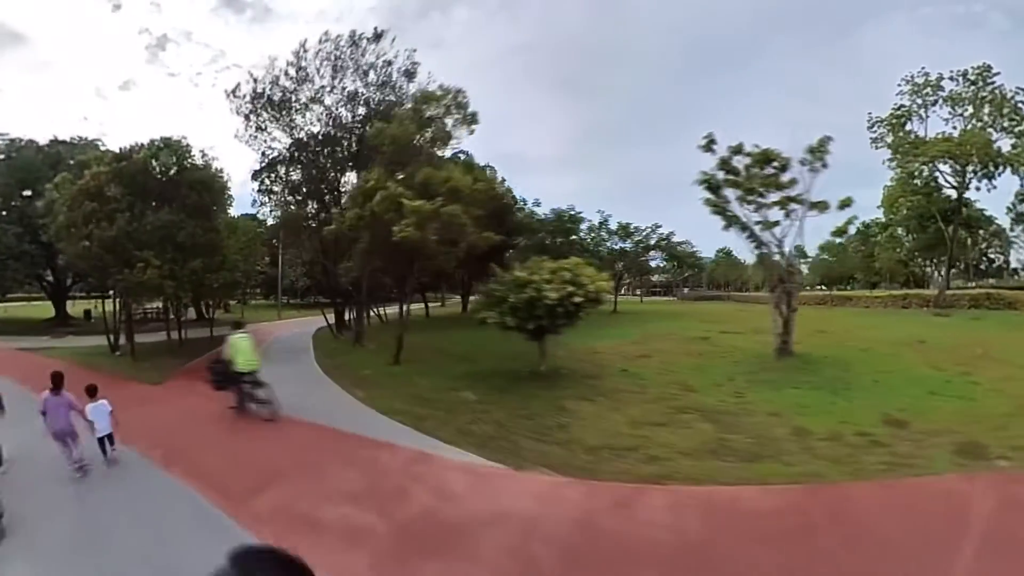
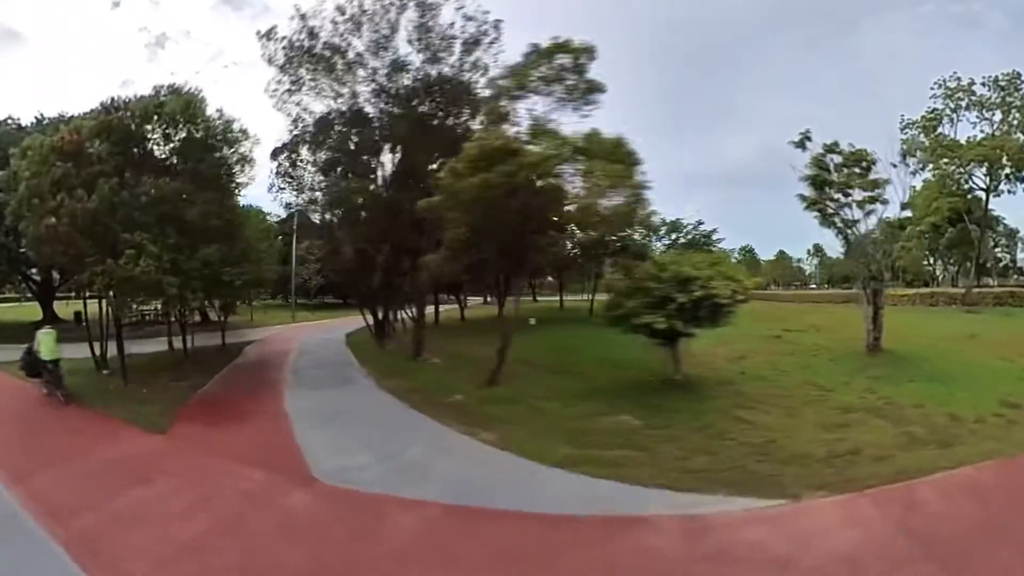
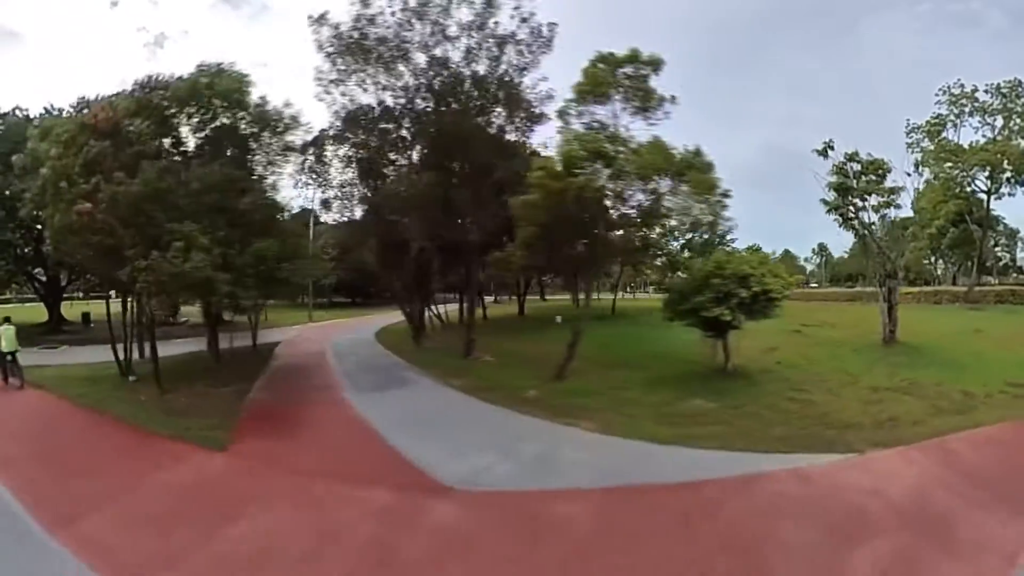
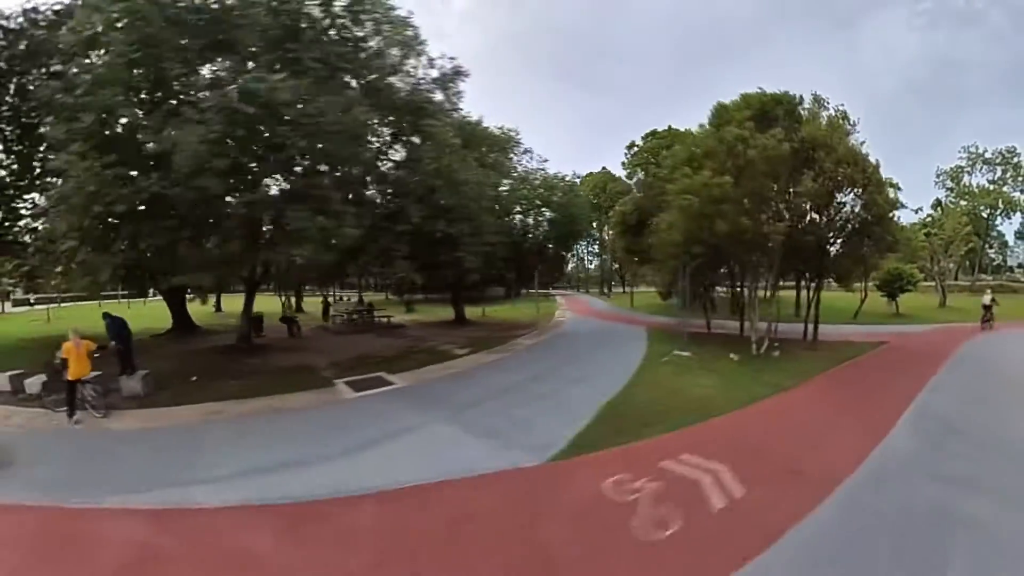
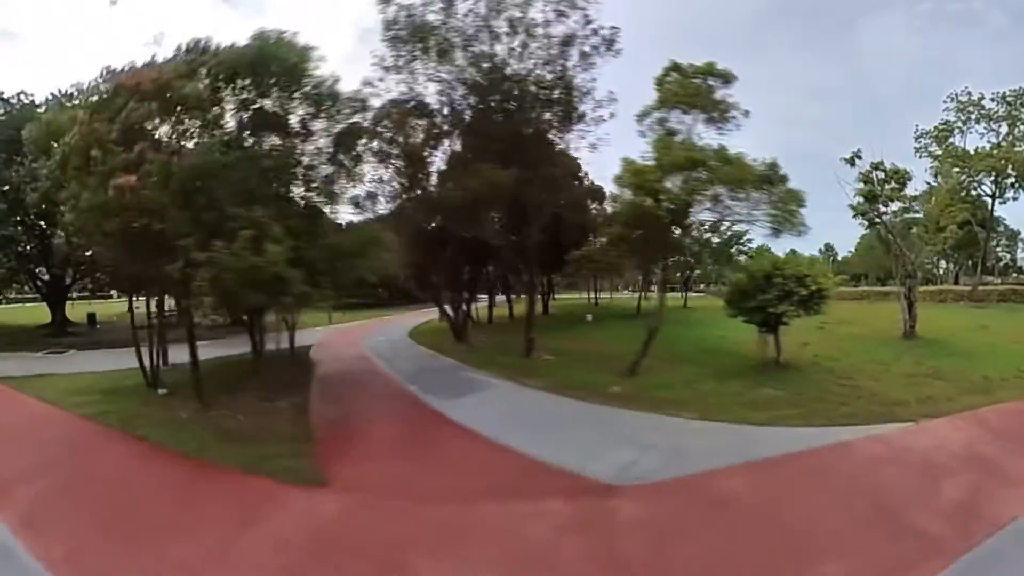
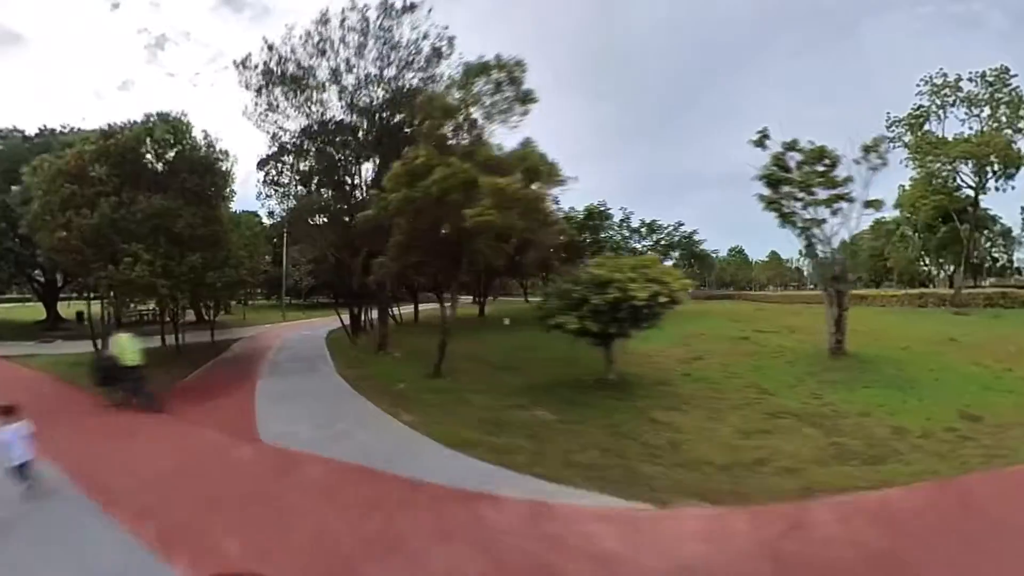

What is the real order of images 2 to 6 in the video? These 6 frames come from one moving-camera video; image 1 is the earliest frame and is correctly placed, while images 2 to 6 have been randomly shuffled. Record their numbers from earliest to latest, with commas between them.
6, 2, 3, 5, 4
